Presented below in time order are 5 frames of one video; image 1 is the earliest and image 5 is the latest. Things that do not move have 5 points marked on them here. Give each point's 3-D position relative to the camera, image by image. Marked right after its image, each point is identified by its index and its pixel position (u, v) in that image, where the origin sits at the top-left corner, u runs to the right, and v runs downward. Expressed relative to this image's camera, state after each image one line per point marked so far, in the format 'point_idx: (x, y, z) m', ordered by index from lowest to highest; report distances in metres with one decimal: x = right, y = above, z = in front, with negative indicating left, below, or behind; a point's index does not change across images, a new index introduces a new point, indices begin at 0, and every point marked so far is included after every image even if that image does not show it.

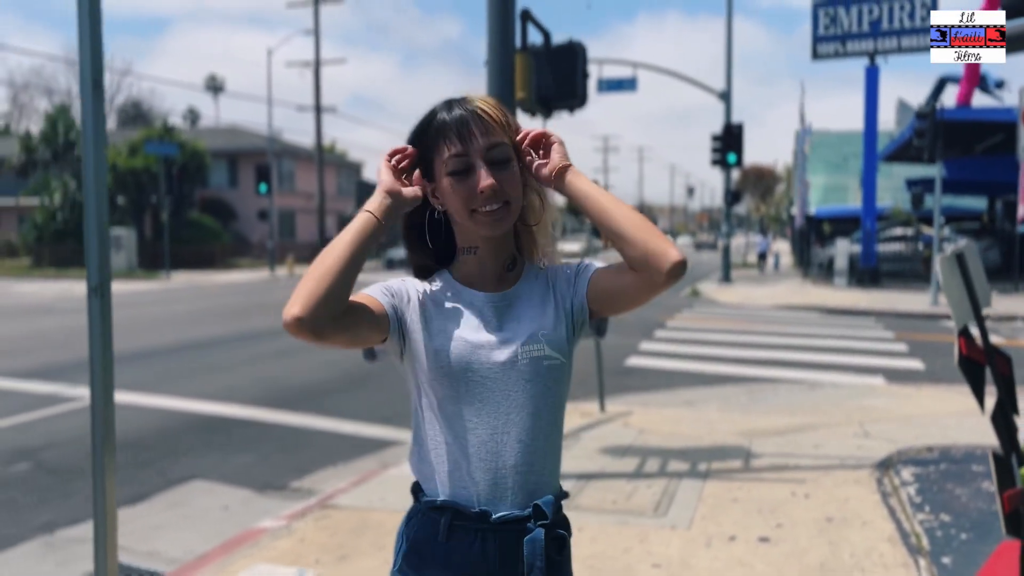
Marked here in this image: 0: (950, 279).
0: (+1.8, 0.0, +3.8) m
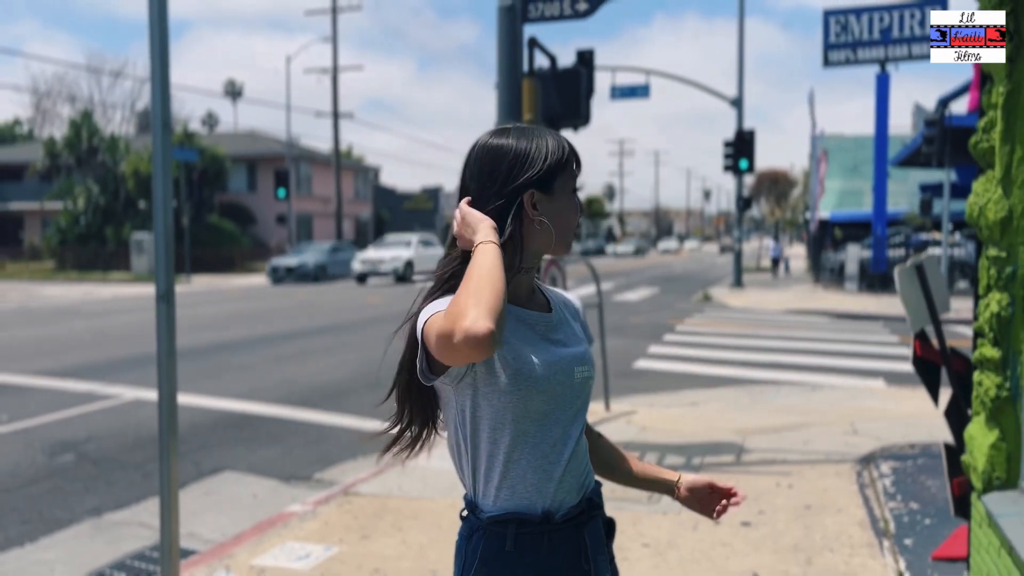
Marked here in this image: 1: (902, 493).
0: (+1.9, 0.0, +4.2) m
1: (+2.3, -1.2, +5.2) m
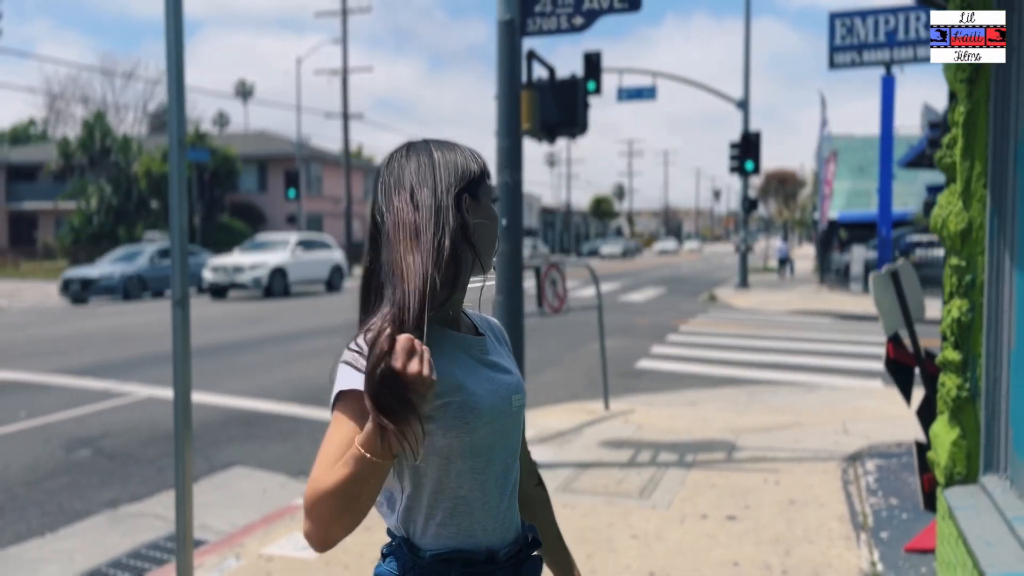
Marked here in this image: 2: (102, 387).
0: (+1.8, 0.0, +4.4) m
1: (+2.3, -1.2, +5.4) m
2: (-4.6, -1.1, +10.0) m
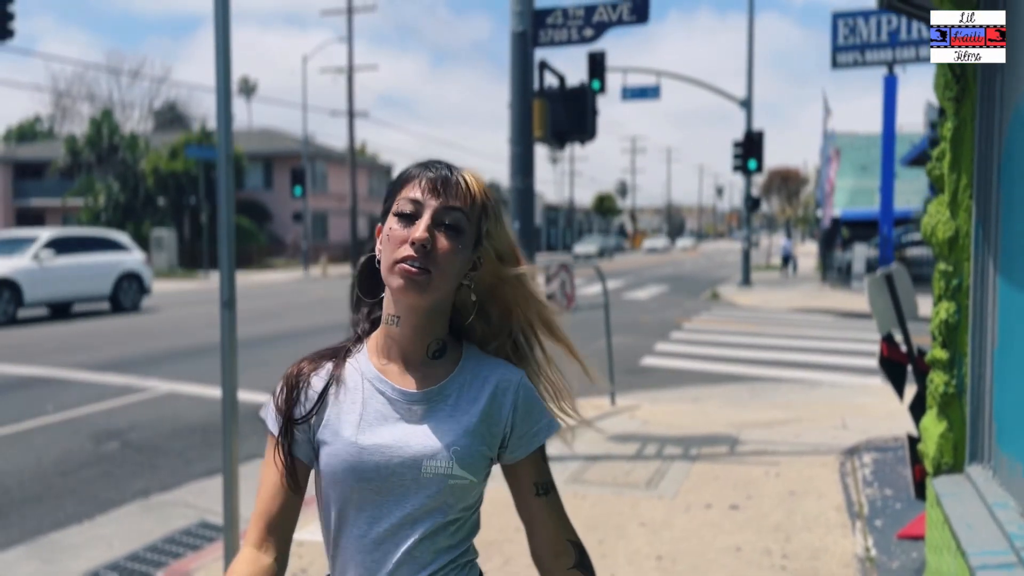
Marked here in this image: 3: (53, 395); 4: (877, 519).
0: (+1.9, 0.0, +4.7) m
1: (+2.3, -1.2, +5.7) m
2: (-4.5, -1.1, +10.3) m
3: (-4.8, -1.1, +9.3) m
4: (+2.0, -1.3, +4.9) m
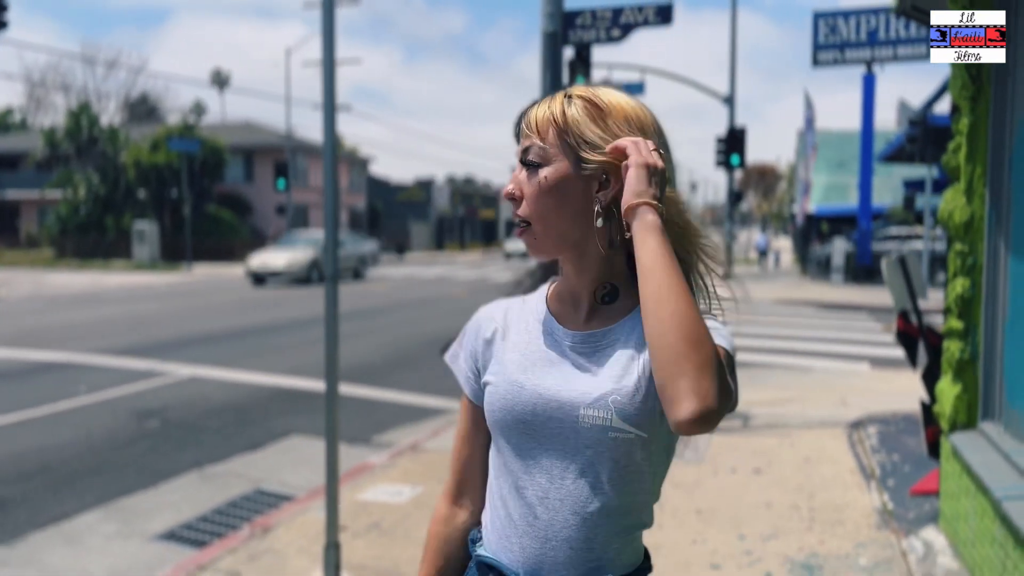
0: (+2.2, +0.1, +5.2) m
1: (+2.6, -1.1, +6.2) m
2: (-4.3, -0.9, +10.6) m
3: (-4.6, -1.0, +9.6) m
4: (+2.3, -1.2, +5.4) m
